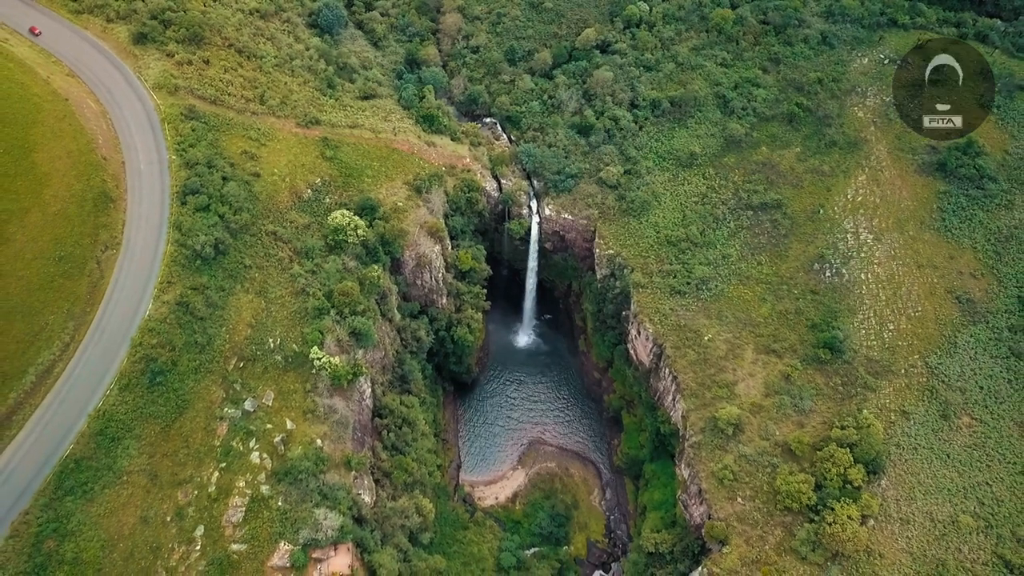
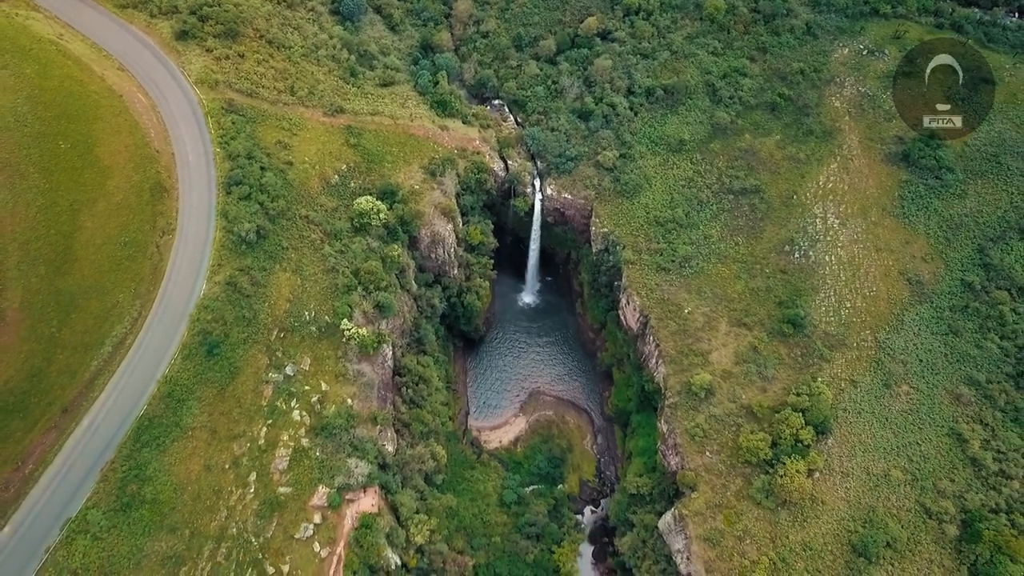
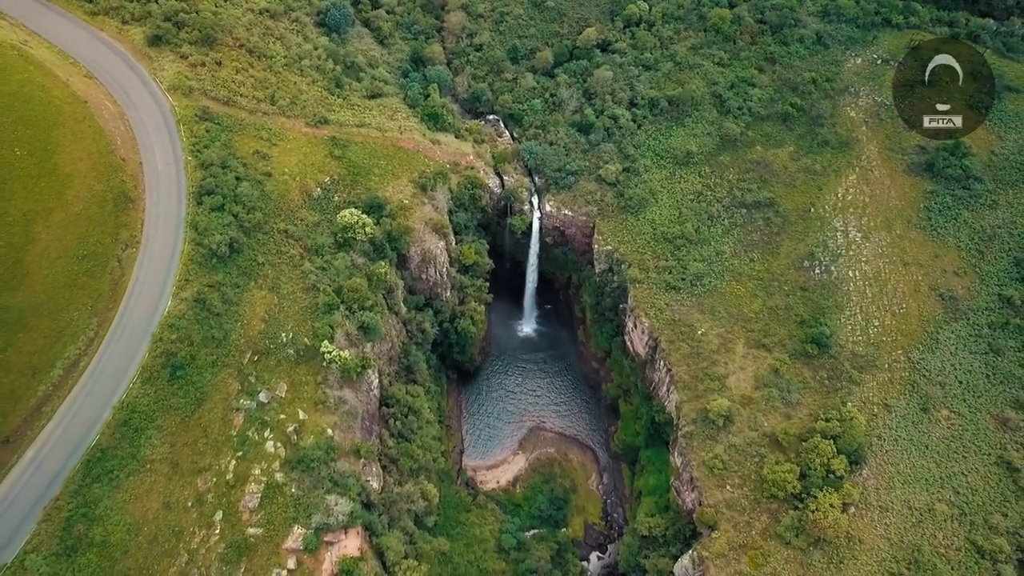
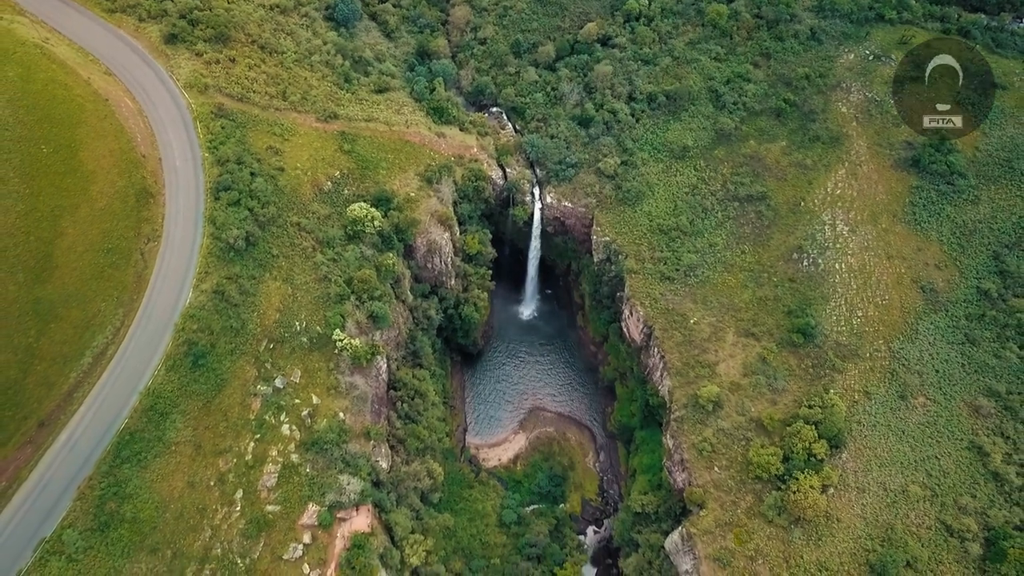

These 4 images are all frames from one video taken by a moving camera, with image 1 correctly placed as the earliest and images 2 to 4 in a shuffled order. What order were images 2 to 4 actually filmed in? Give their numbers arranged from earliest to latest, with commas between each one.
3, 4, 2
